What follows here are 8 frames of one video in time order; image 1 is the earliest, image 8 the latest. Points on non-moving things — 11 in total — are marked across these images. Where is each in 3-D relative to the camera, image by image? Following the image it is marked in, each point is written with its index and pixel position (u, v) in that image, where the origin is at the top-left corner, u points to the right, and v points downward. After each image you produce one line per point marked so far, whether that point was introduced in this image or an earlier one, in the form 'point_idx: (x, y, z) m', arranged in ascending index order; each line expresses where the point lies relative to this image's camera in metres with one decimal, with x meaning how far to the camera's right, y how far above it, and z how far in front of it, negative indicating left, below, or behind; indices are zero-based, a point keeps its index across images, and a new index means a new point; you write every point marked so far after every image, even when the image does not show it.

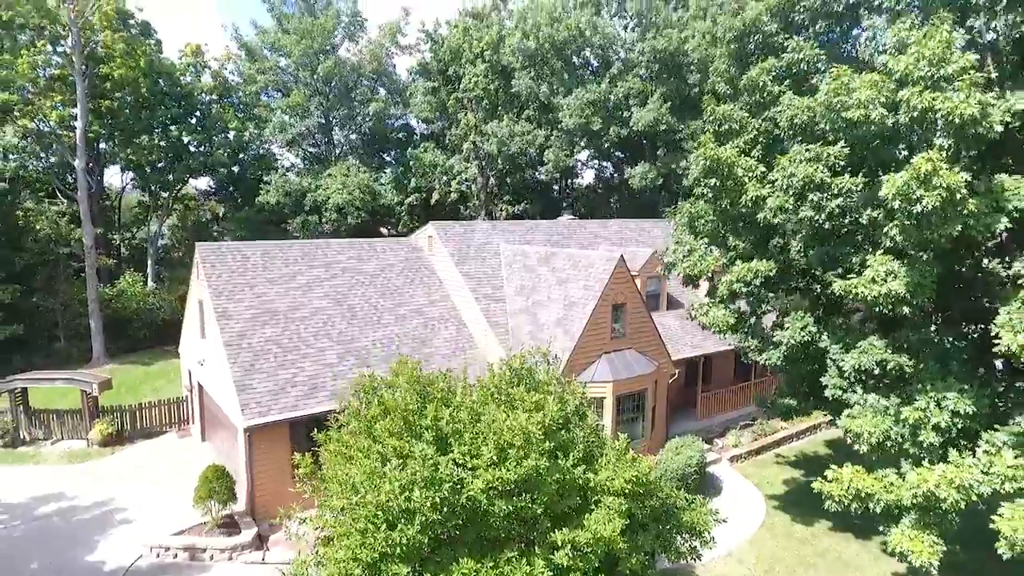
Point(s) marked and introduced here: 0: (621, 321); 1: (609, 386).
0: (+3.0, -0.9, +15.8) m
1: (+2.5, -2.5, +14.9) m
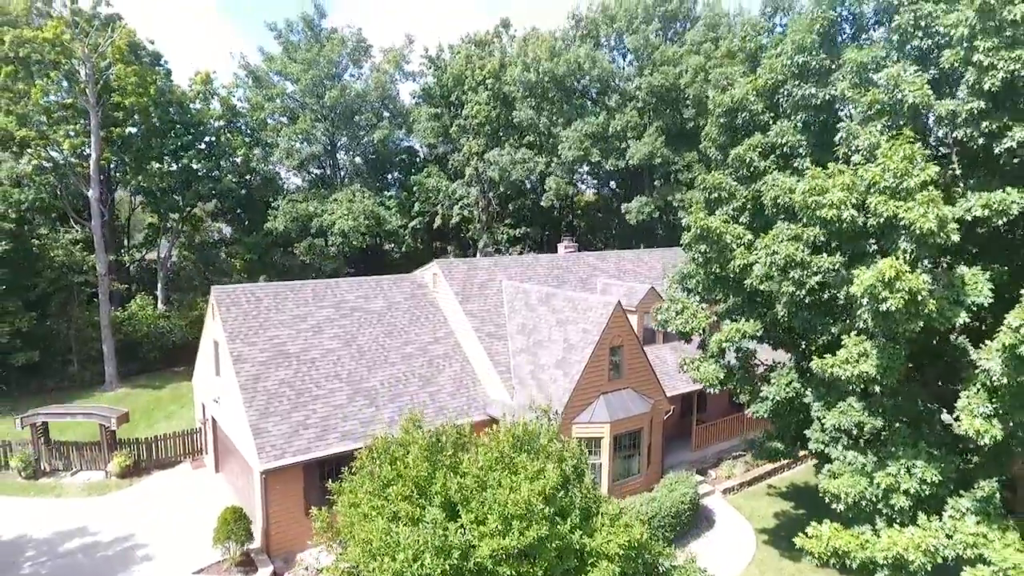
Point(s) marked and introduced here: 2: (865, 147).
0: (+3.0, -2.1, +16.5) m
1: (+2.5, -3.6, +15.6) m
2: (+5.0, +2.0, +8.4) m
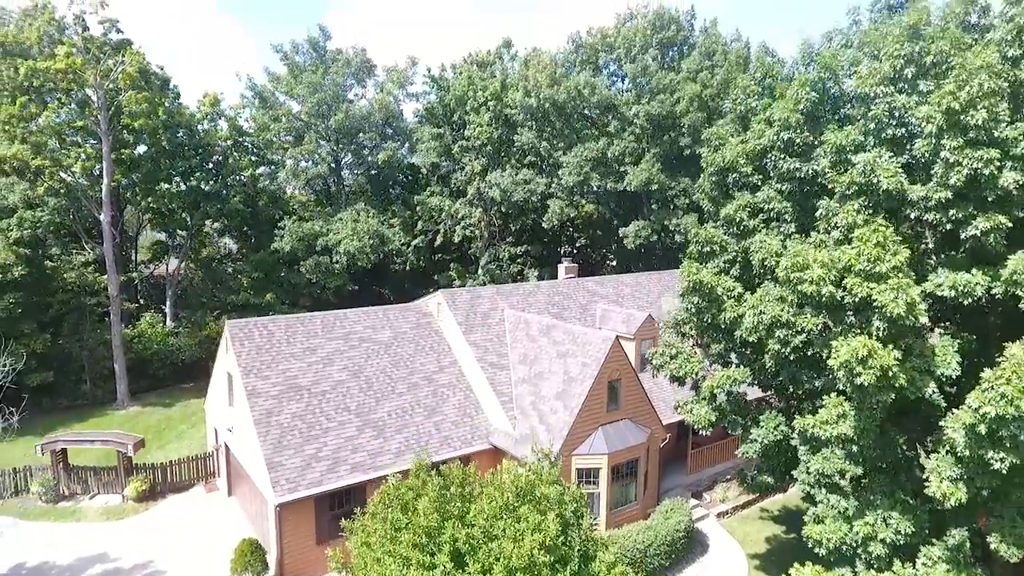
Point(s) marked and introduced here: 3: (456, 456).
0: (+3.1, -3.1, +17.2) m
1: (+2.6, -4.7, +16.3) m
2: (+5.1, +0.9, +9.1) m
3: (-1.6, -4.7, +16.7) m
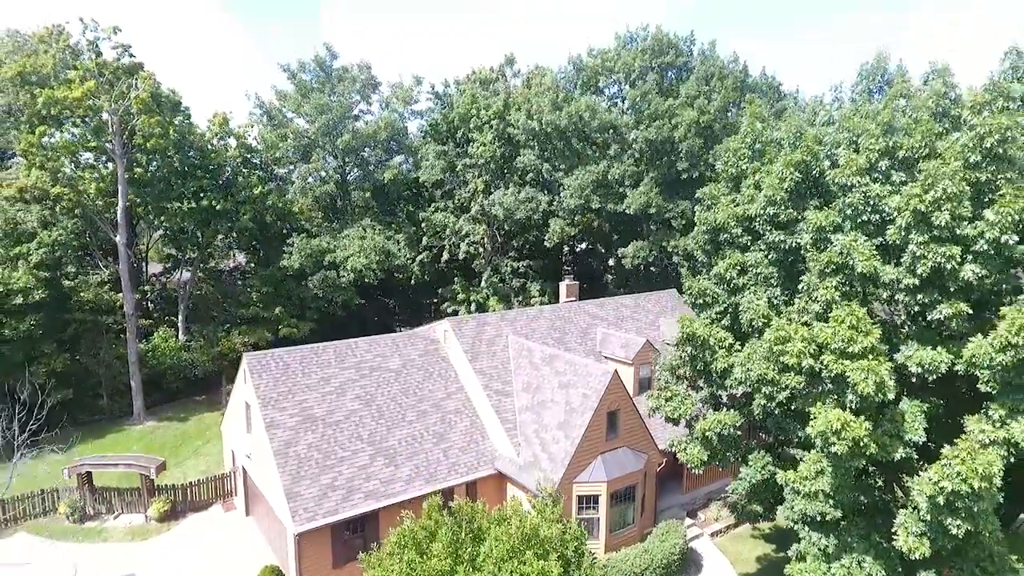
0: (+3.2, -4.1, +18.1) m
1: (+2.7, -5.7, +17.3) m
2: (+5.2, -0.2, +9.9) m
3: (-1.4, -5.7, +17.6) m
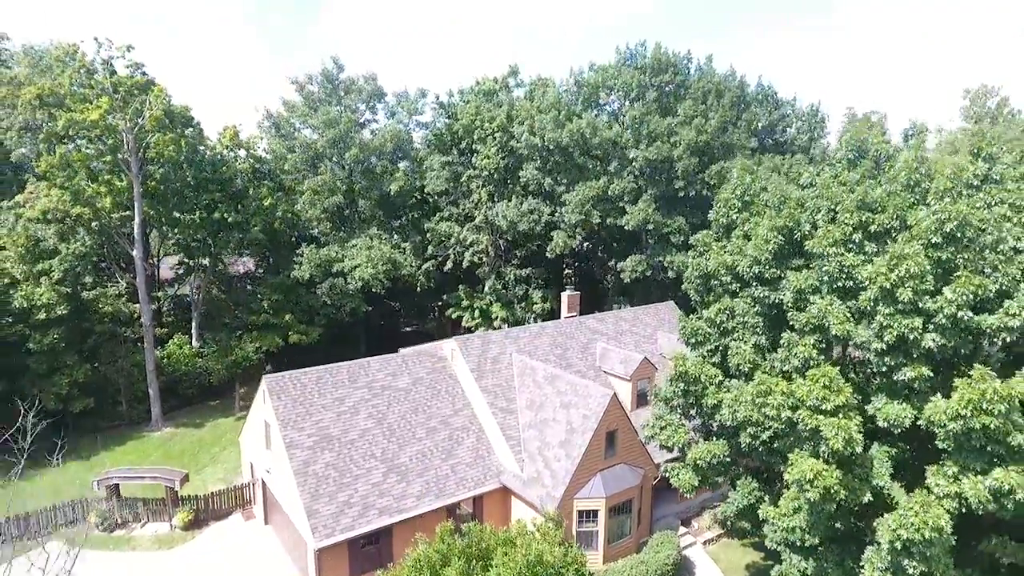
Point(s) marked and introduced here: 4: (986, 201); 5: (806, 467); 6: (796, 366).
0: (+3.3, -5.0, +19.2) m
1: (+2.8, -6.6, +18.4) m
2: (+5.3, -1.3, +10.9) m
3: (-1.3, -6.6, +18.8) m
4: (+8.5, +1.6, +10.7) m
5: (+5.1, -3.1, +10.3) m
6: (+5.4, -1.4, +11.2) m
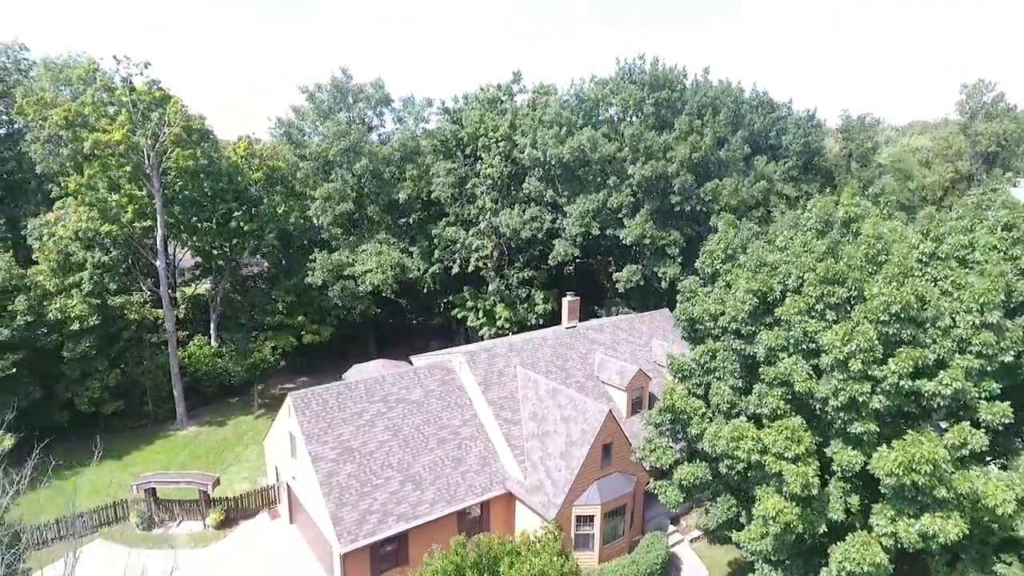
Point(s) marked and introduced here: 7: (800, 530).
0: (+3.5, -5.8, +21.0) m
1: (+3.0, -7.5, +20.3) m
2: (+5.5, -2.6, +12.6) m
3: (-1.2, -7.4, +20.7) m
4: (+8.6, +0.3, +12.2) m
5: (+5.2, -4.3, +12.0) m
6: (+5.5, -2.7, +12.9) m
7: (+5.8, -4.9, +12.0) m
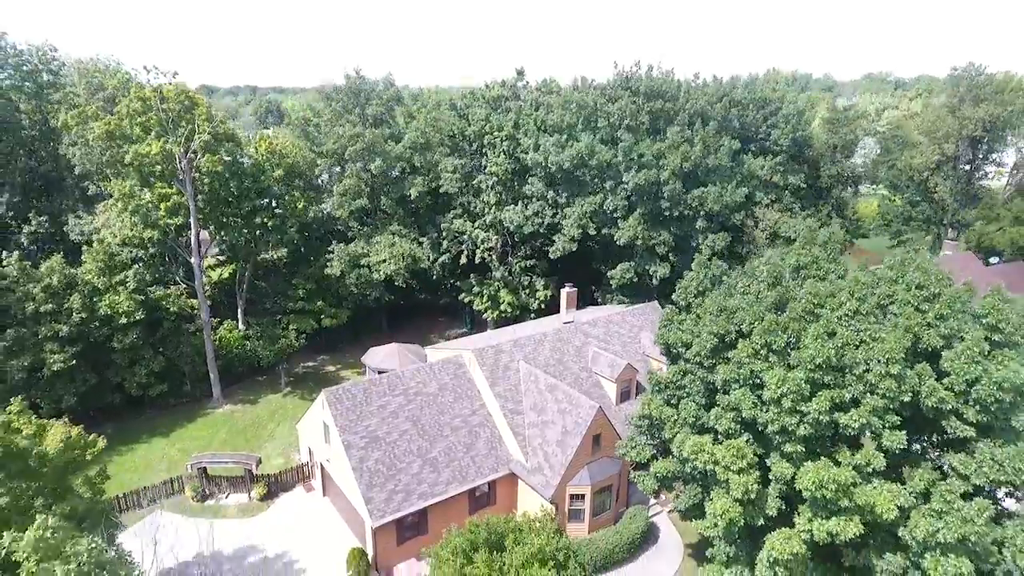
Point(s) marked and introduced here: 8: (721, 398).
0: (+3.6, -6.3, +24.4) m
1: (+3.1, -8.0, +23.8) m
2: (+5.6, -3.7, +15.7) m
3: (-1.0, -7.9, +24.2) m
4: (+8.8, -0.9, +15.1) m
5: (+5.4, -5.6, +15.3) m
6: (+5.7, -3.8, +16.1) m
7: (+6.0, -6.1, +15.3) m
8: (+5.6, -2.9, +16.0) m
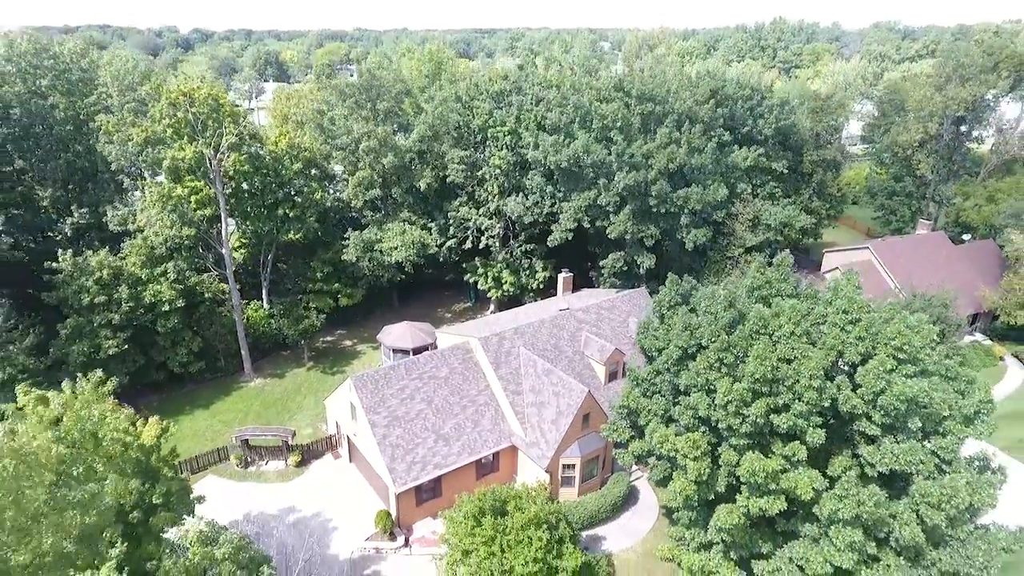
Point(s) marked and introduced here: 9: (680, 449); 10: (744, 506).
0: (+3.7, -6.2, +28.3) m
1: (+3.2, -8.0, +27.9) m
2: (+5.6, -4.5, +19.5) m
3: (-1.0, -7.9, +28.3) m
4: (+8.8, -1.7, +18.6) m
5: (+5.4, -6.3, +19.2) m
6: (+5.7, -4.5, +19.8) m
7: (+6.0, -6.8, +19.3) m
8: (+5.7, -3.7, +19.6) m
9: (+5.5, -5.2, +19.4) m
10: (+7.2, -6.7, +18.3) m
